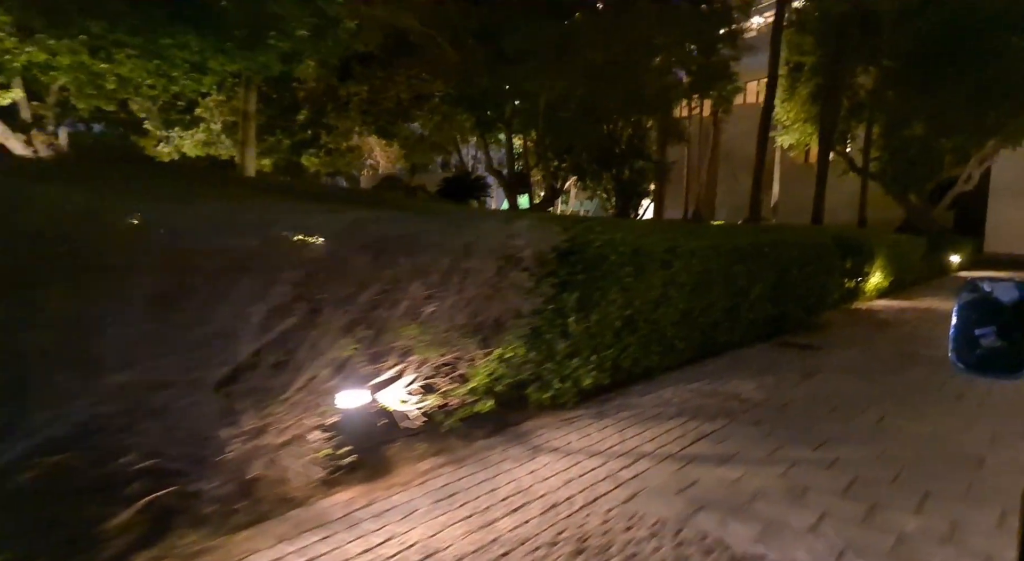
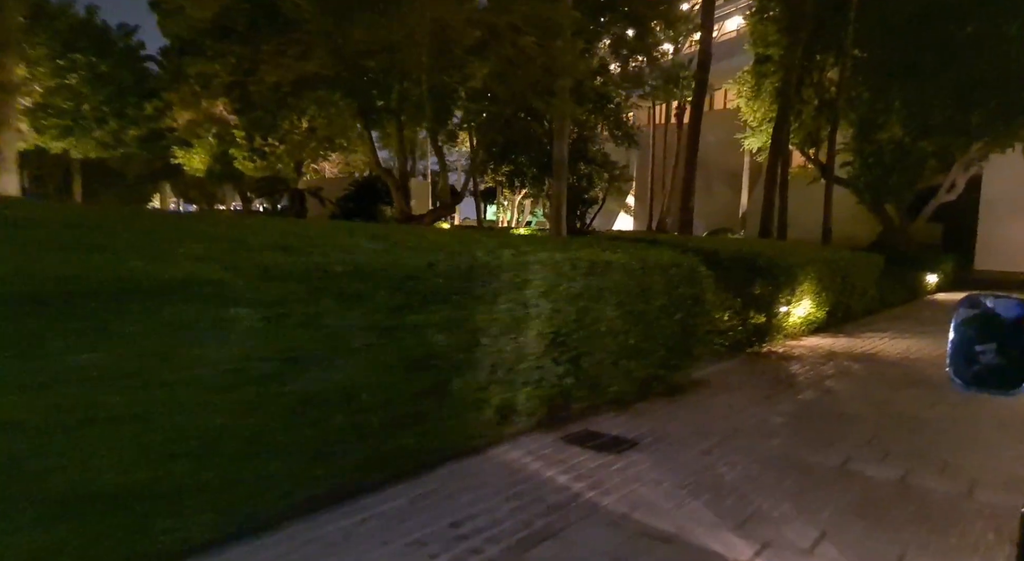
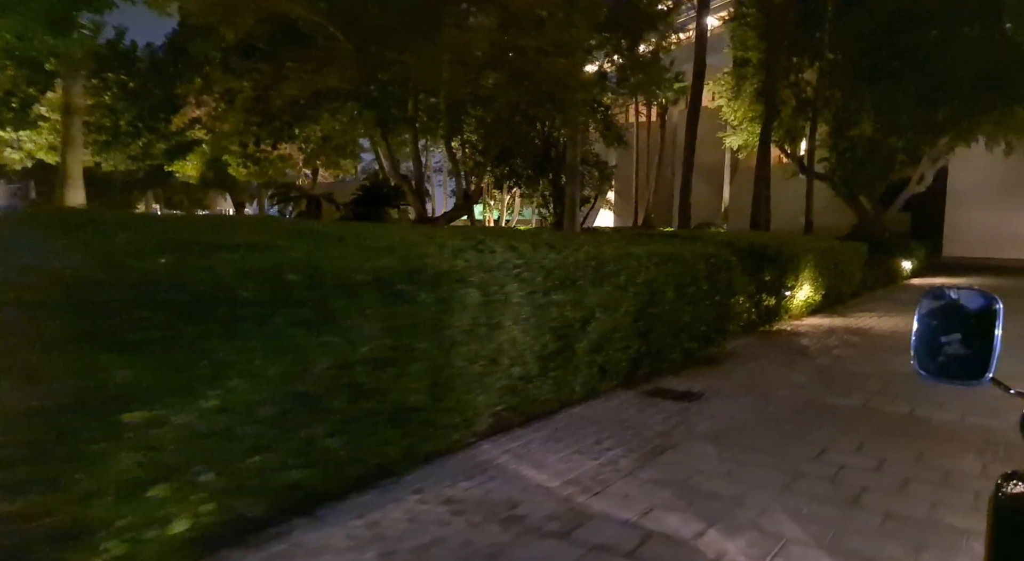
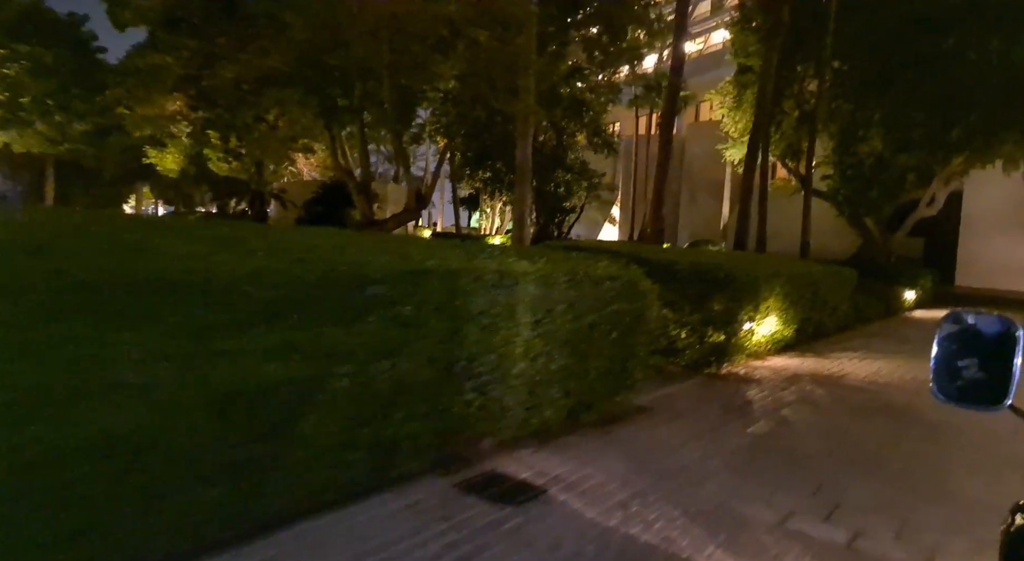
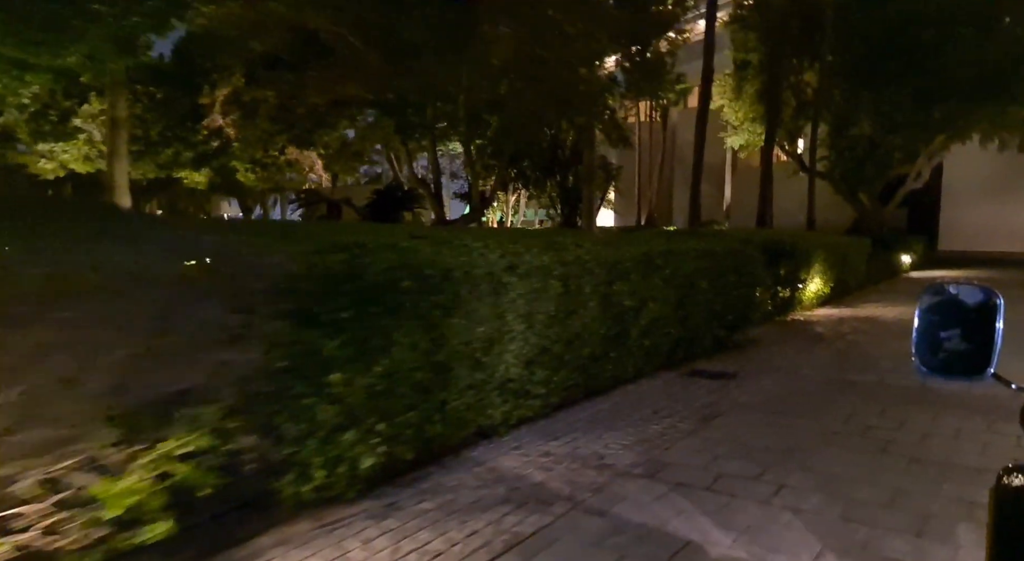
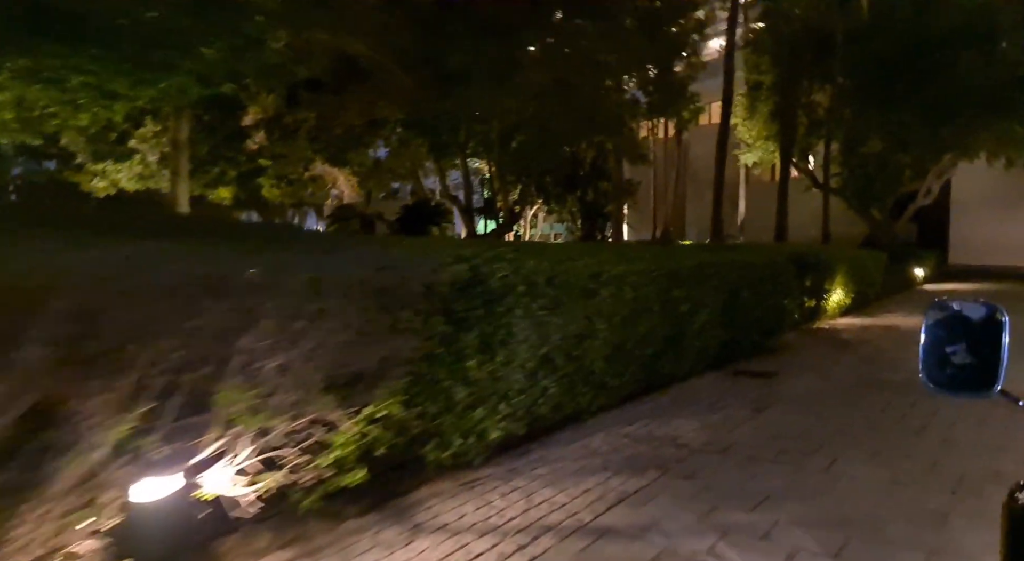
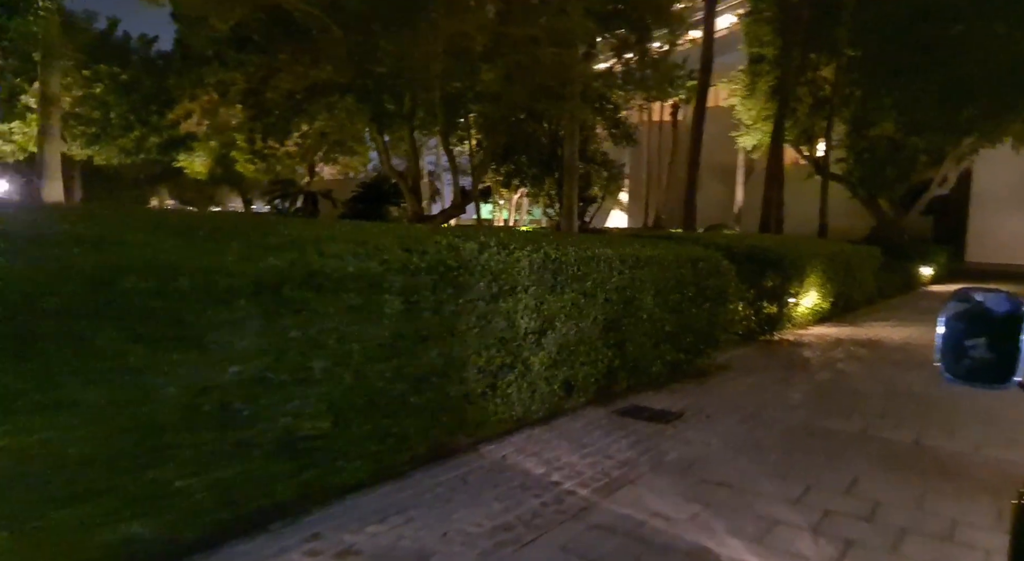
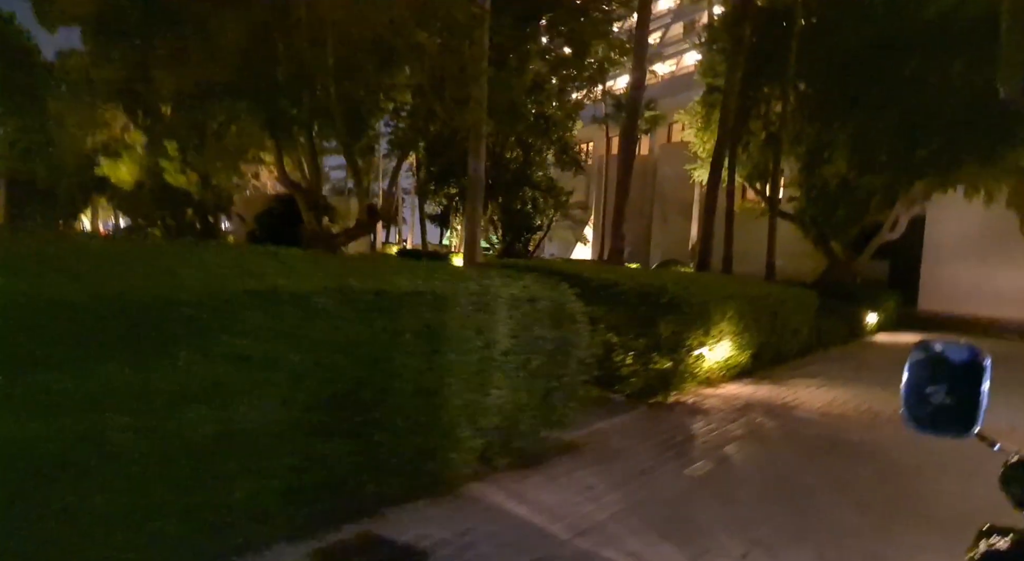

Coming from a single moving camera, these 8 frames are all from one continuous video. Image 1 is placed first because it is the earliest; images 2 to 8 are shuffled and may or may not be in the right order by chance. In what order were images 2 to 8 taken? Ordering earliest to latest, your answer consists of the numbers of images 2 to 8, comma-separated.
6, 5, 3, 7, 2, 4, 8
